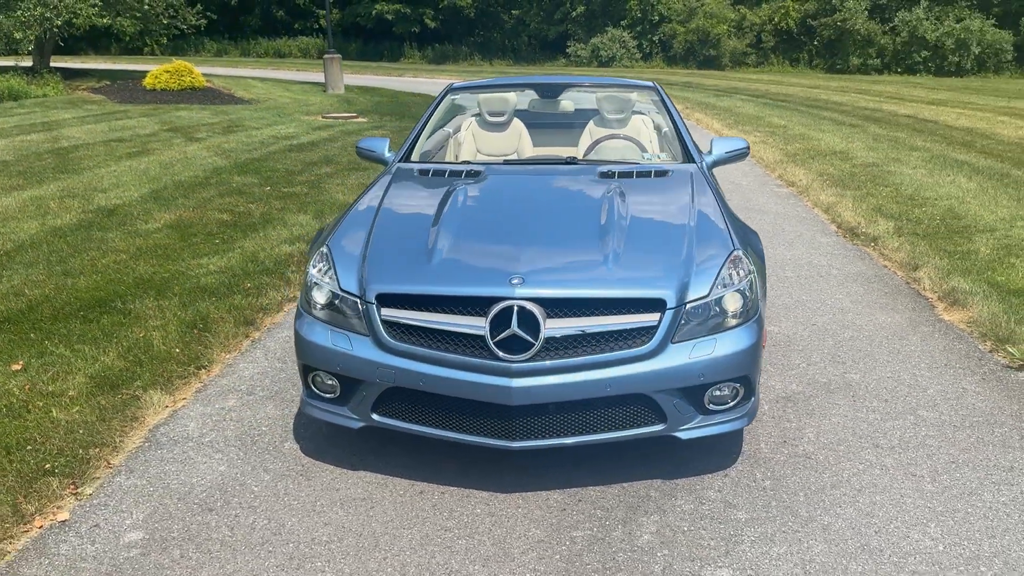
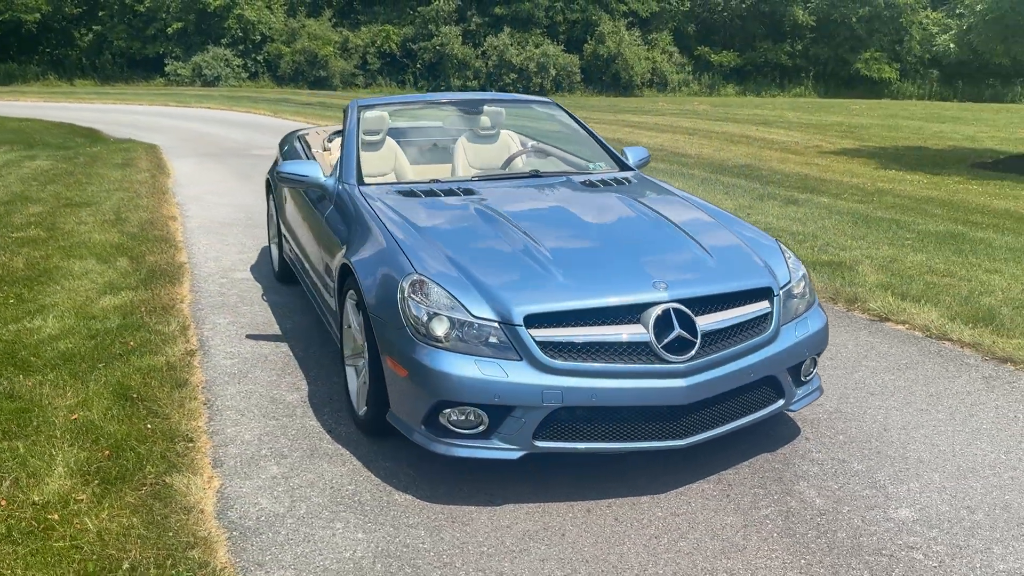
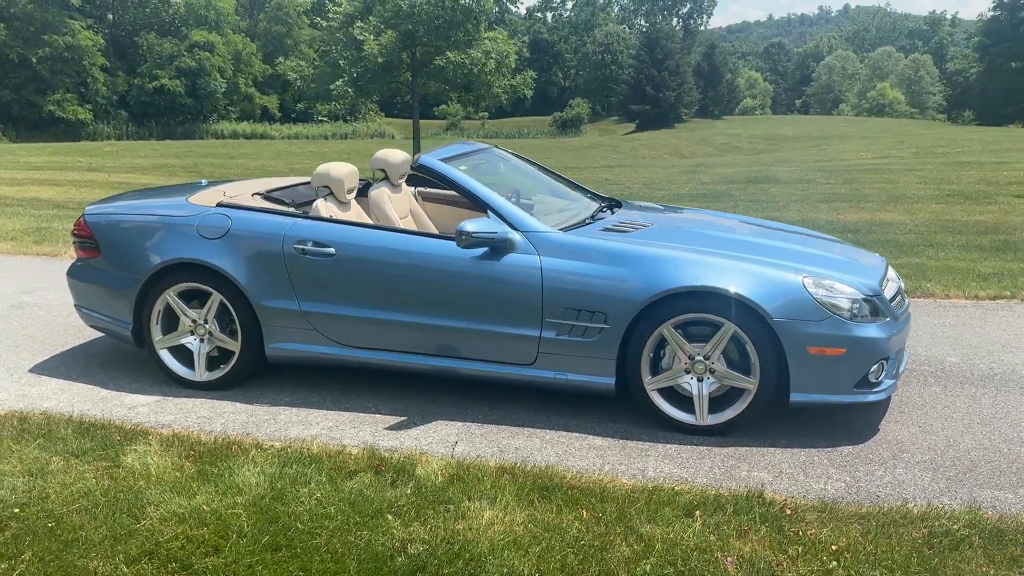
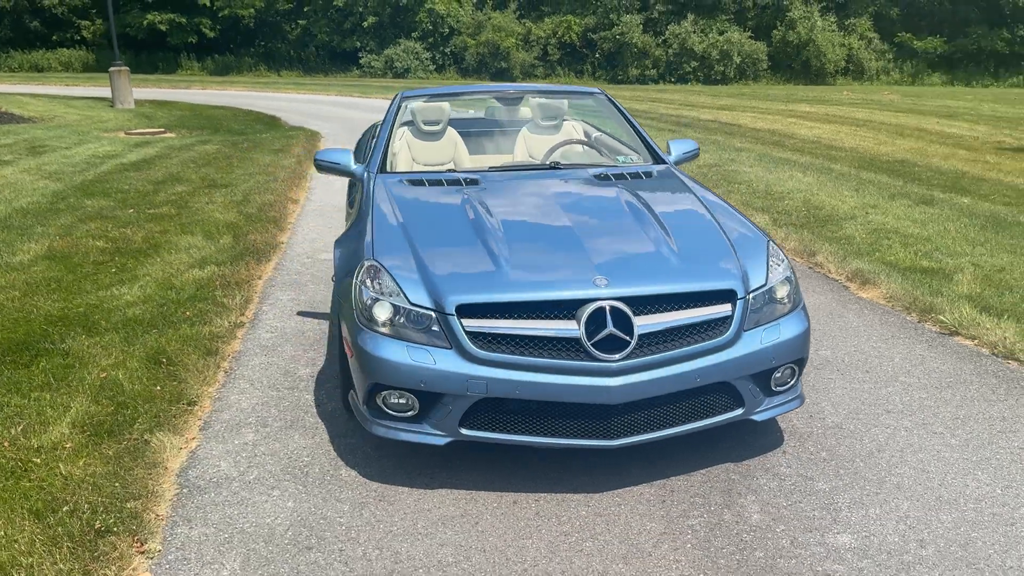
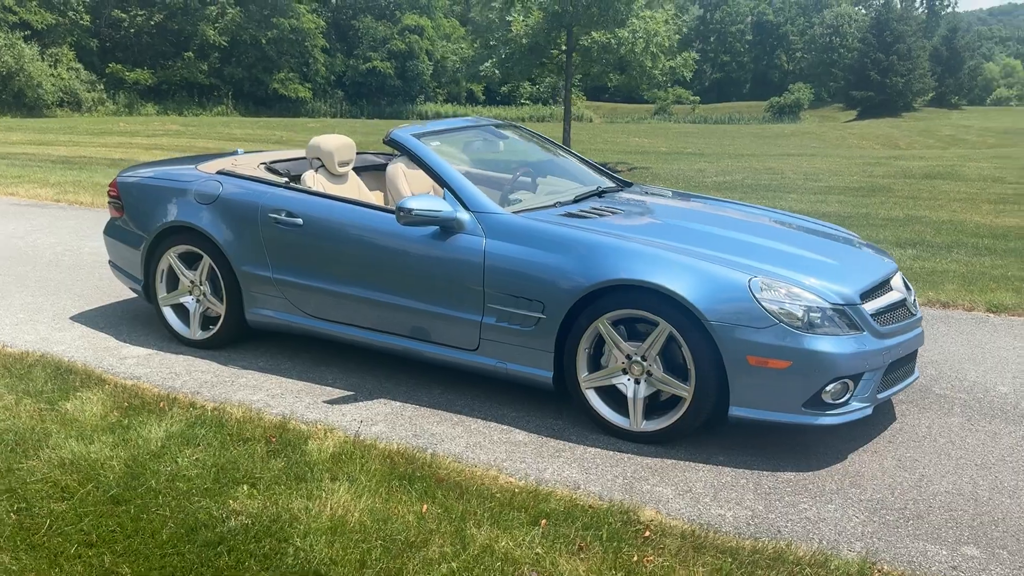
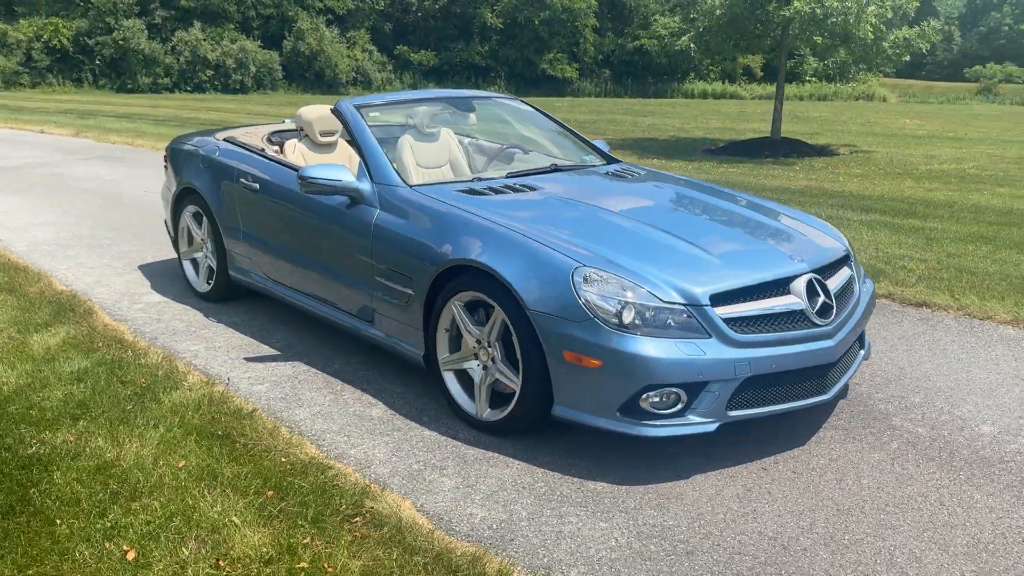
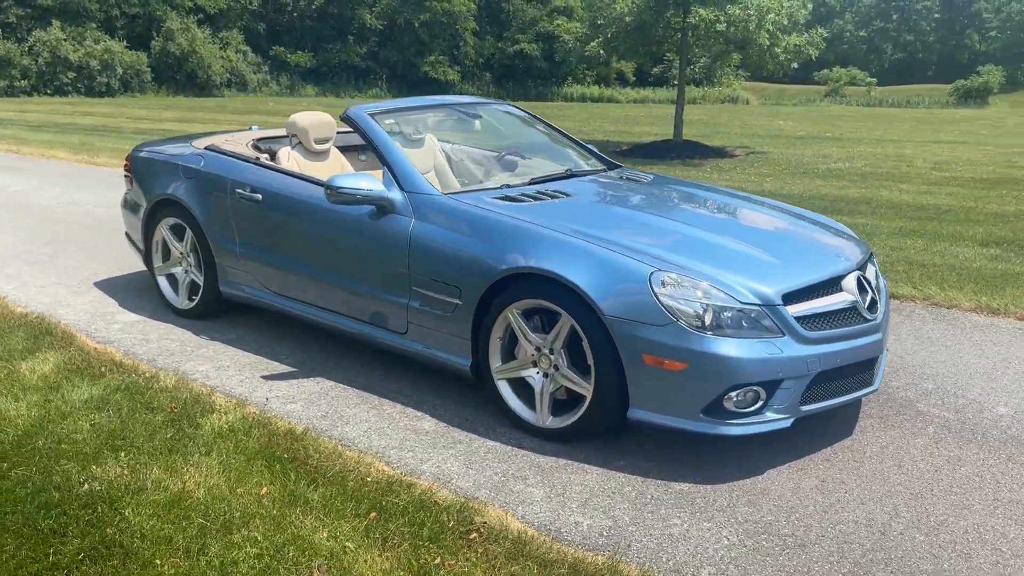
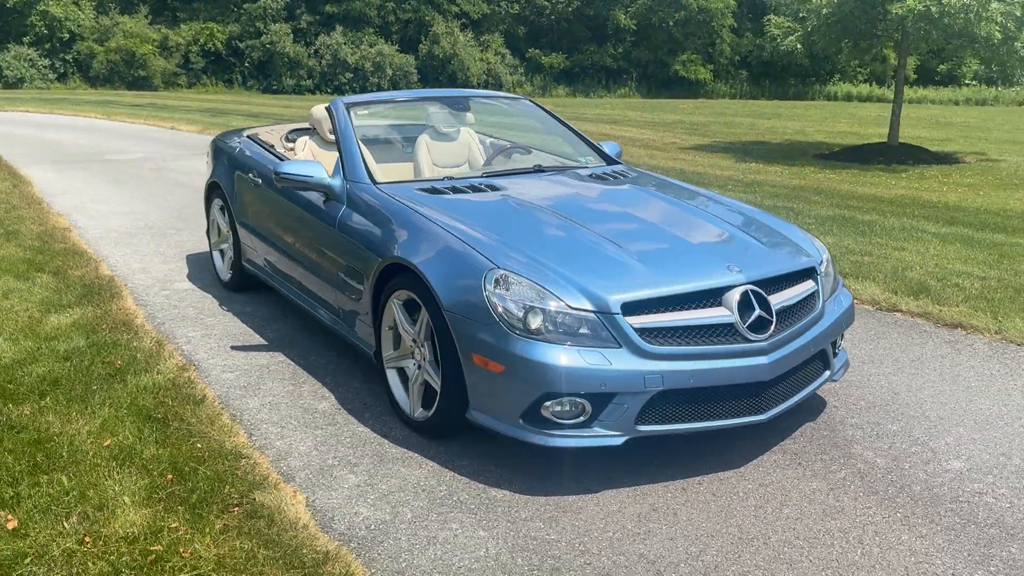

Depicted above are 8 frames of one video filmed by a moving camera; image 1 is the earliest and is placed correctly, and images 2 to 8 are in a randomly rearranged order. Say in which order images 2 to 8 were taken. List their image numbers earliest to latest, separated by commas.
4, 2, 8, 6, 7, 5, 3
